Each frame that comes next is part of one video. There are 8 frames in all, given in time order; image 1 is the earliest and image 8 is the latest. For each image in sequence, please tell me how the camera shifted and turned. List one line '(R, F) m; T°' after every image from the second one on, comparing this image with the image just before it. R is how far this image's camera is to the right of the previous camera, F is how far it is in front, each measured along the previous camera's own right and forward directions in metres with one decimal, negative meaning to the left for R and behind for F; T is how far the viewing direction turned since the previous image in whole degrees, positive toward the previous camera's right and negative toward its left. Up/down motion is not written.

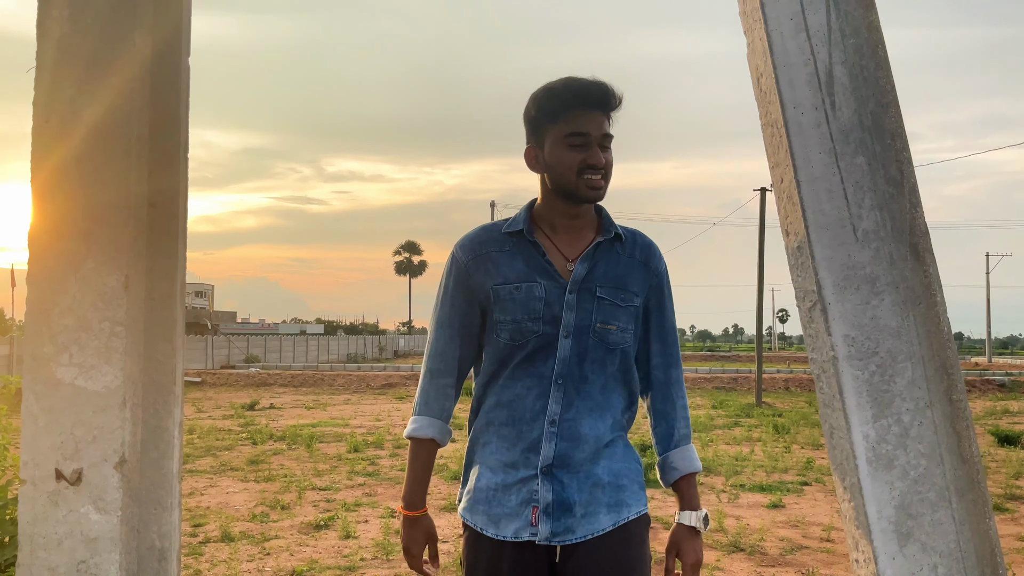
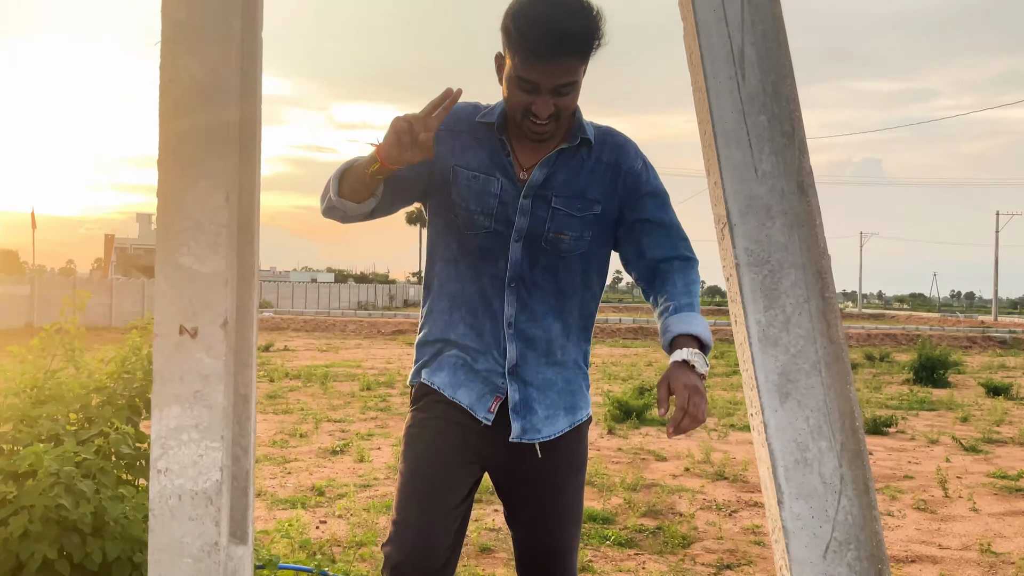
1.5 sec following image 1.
(0.0, -0.5) m; -1°
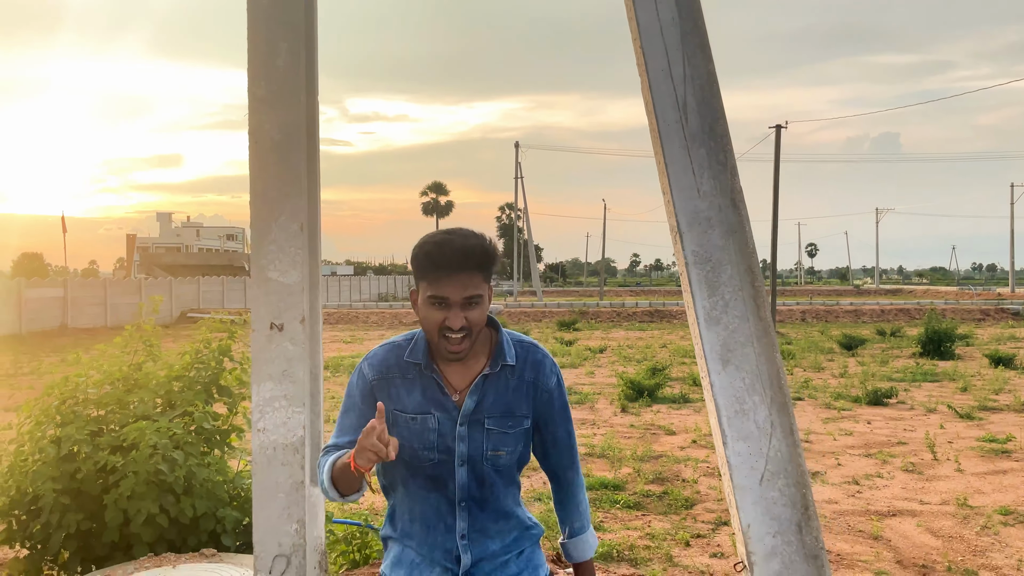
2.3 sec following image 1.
(0.0, -0.7) m; -1°
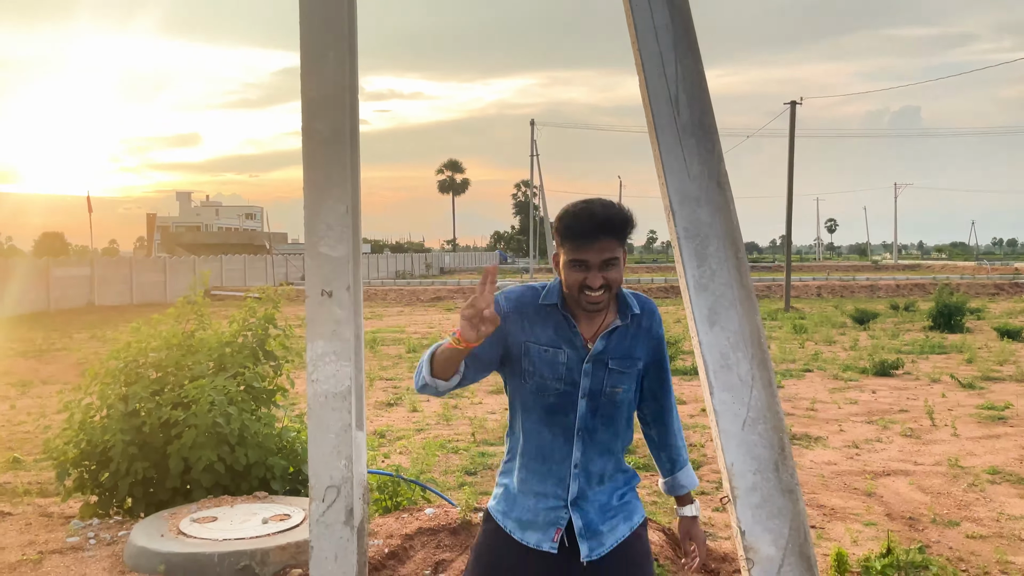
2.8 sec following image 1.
(0.0, -0.4) m; -1°
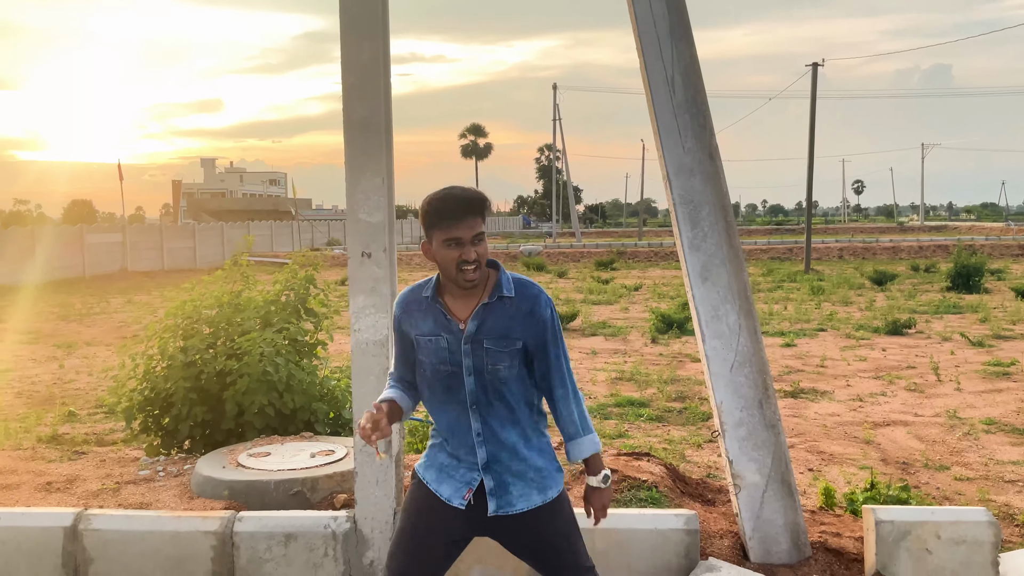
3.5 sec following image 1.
(0.0, -0.4) m; -1°
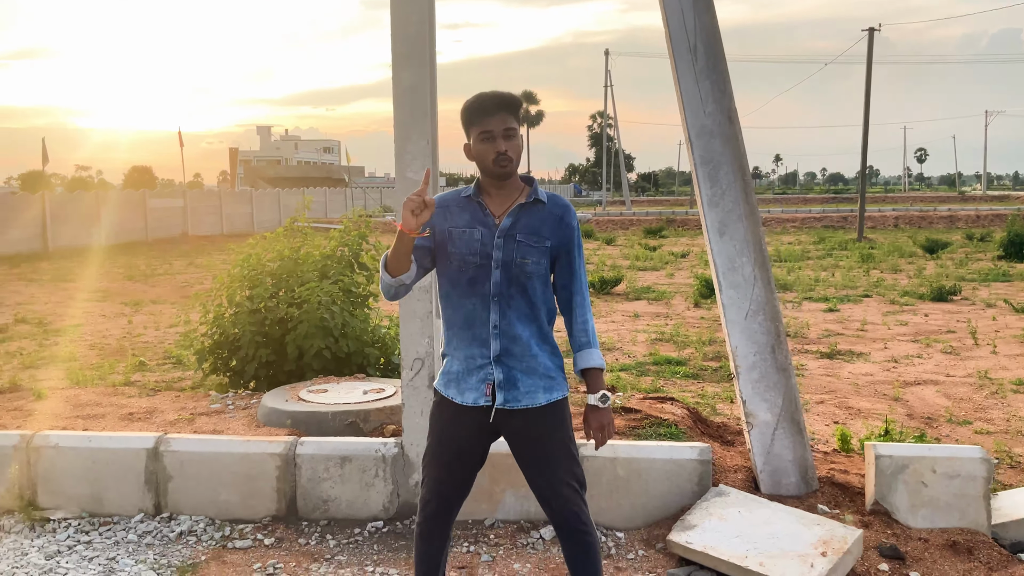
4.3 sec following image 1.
(+0.1, -0.4) m; -3°
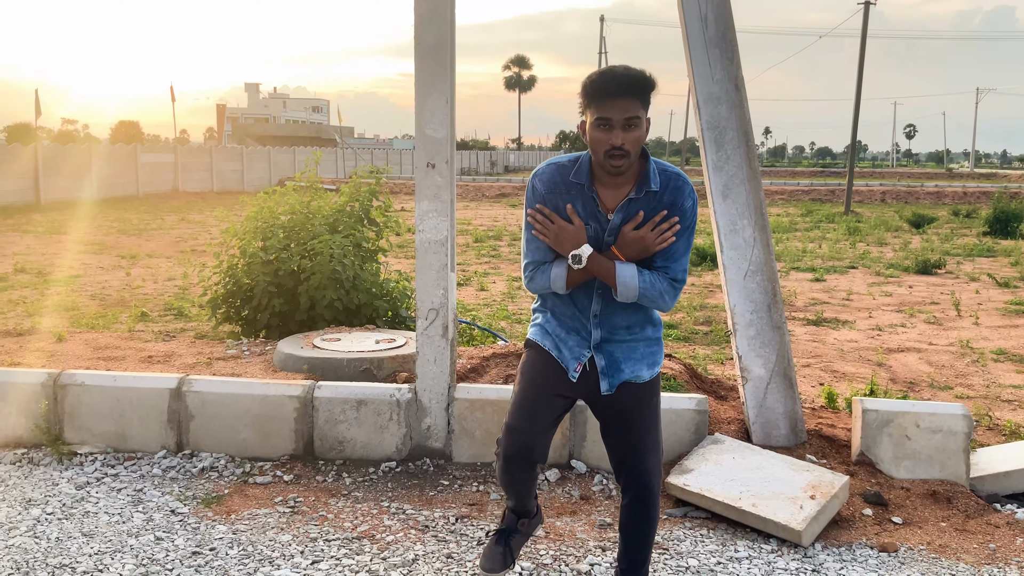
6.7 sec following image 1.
(-0.1, -0.2) m; +1°
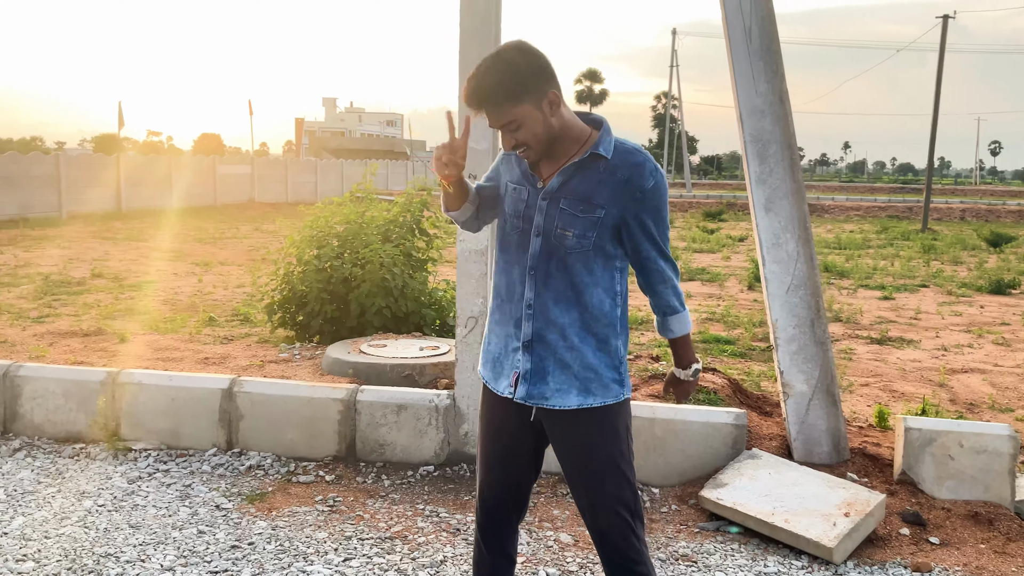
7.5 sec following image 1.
(+0.1, -0.1) m; -4°
